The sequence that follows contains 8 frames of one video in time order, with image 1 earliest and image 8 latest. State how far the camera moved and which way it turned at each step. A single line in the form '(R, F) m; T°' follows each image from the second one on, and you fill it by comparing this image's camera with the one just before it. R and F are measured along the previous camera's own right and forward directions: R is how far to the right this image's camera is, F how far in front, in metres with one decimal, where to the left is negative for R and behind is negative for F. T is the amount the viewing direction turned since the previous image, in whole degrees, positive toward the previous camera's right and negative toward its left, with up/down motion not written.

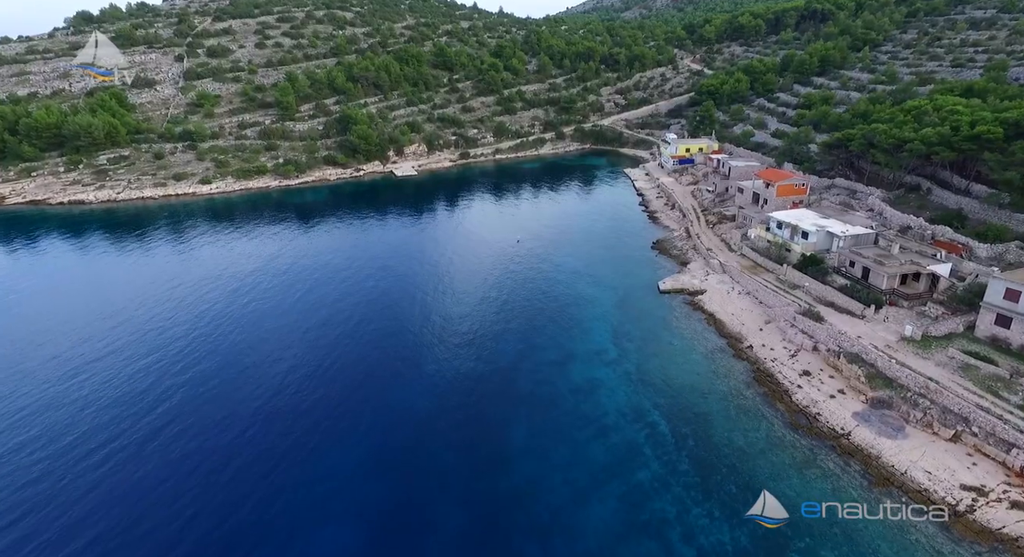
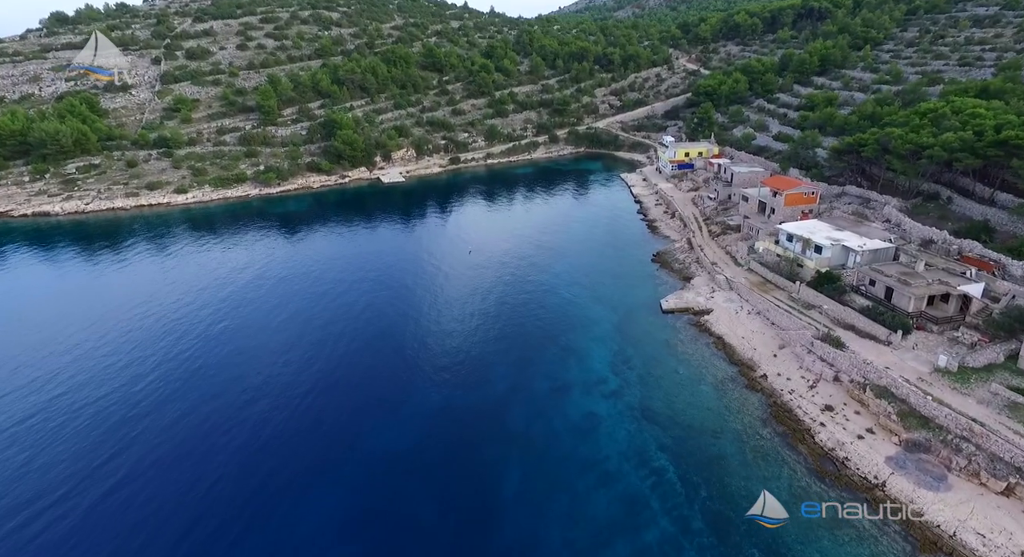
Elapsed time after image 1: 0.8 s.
(+0.3, +2.8) m; +1°
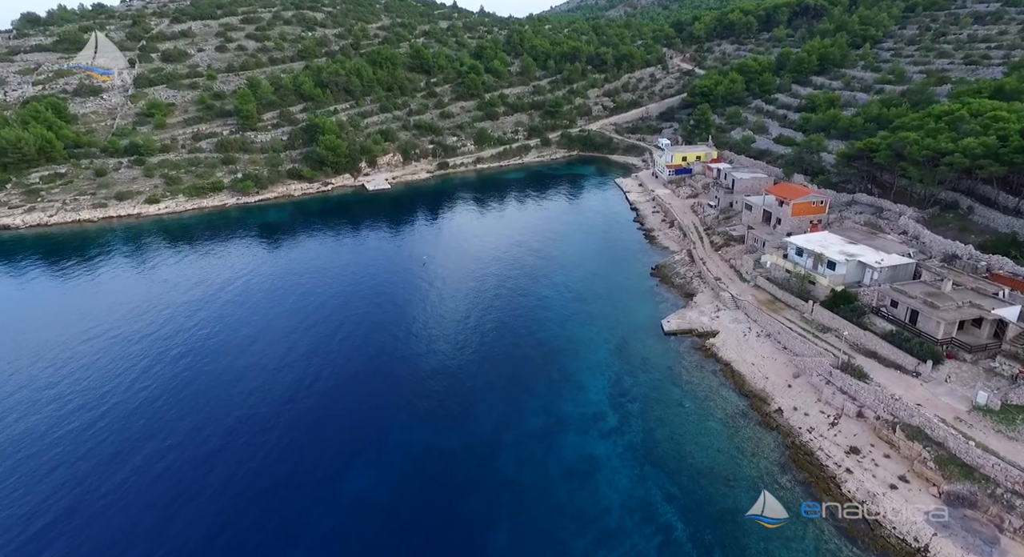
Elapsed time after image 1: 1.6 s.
(+0.4, +2.8) m; +1°
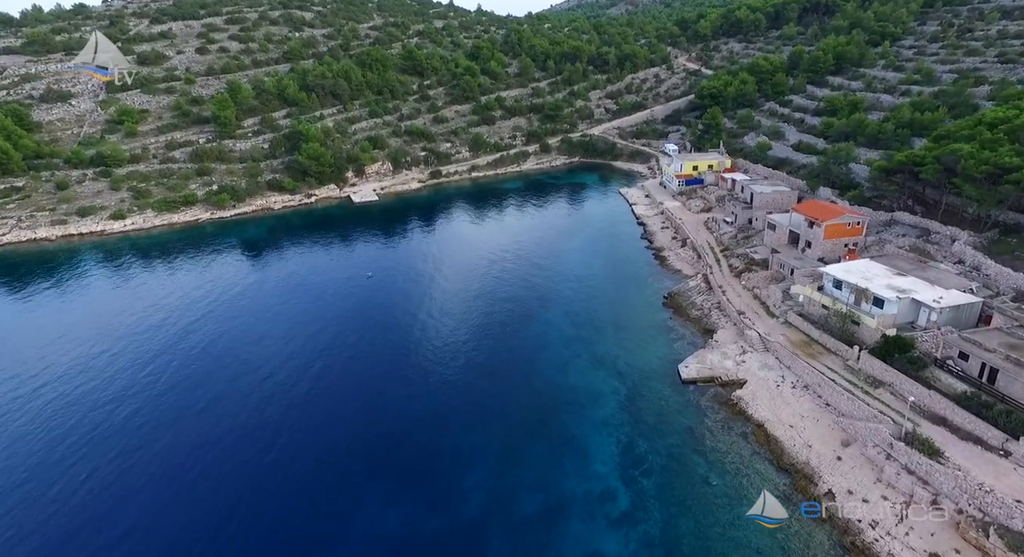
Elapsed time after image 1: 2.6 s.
(+0.5, +4.6) m; 0°
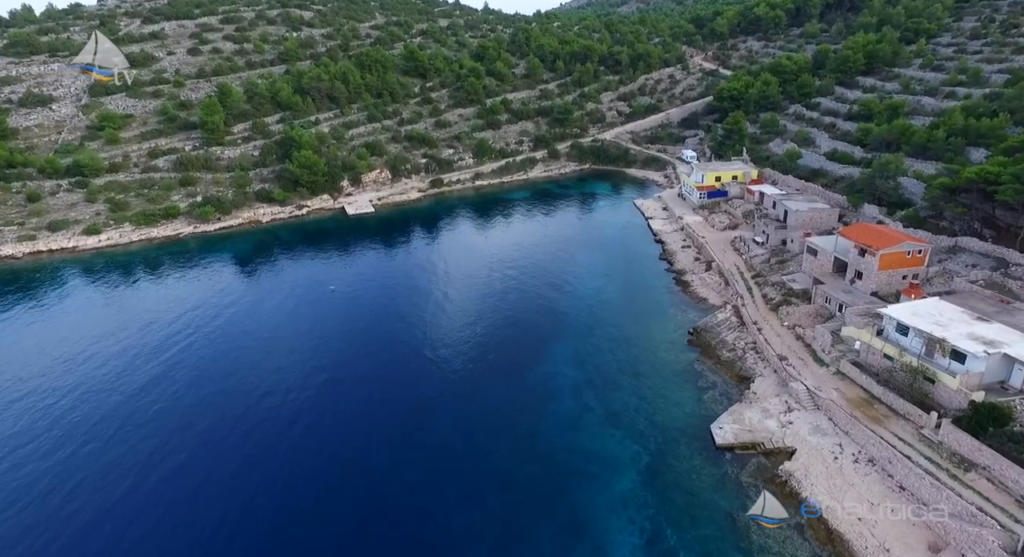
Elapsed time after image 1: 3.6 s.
(+0.3, +4.4) m; -1°
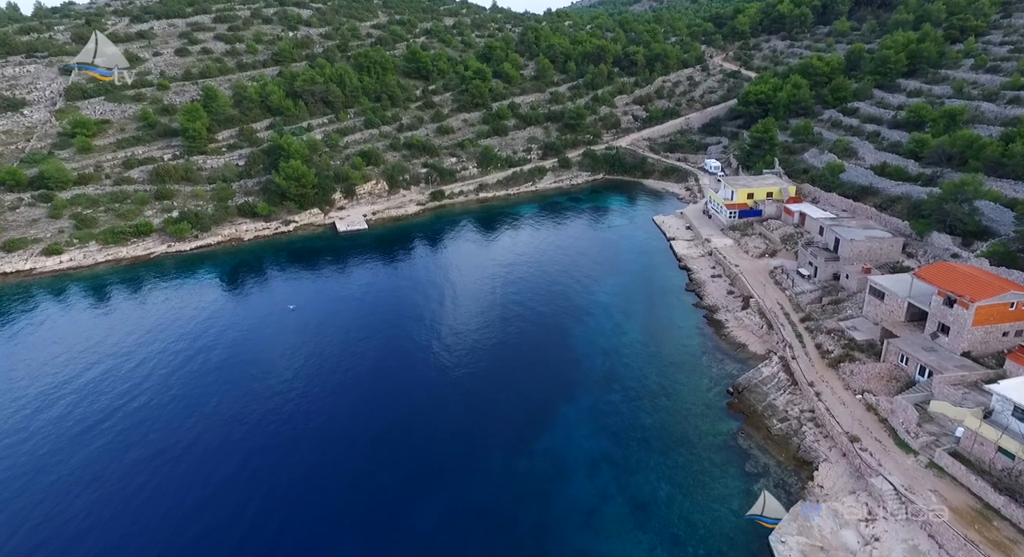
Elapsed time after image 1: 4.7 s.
(+0.3, +5.3) m; -1°
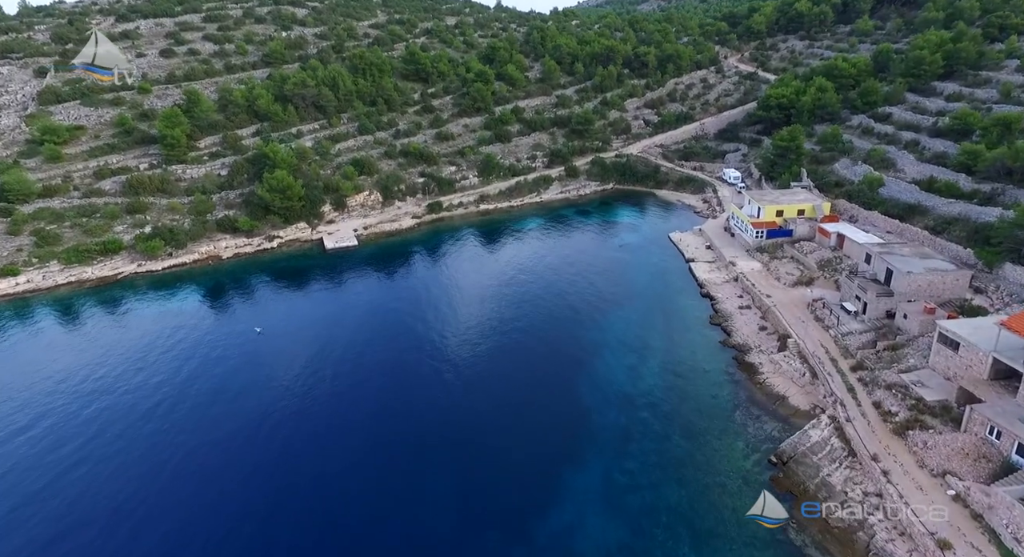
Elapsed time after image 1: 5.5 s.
(+0.2, +4.3) m; -1°
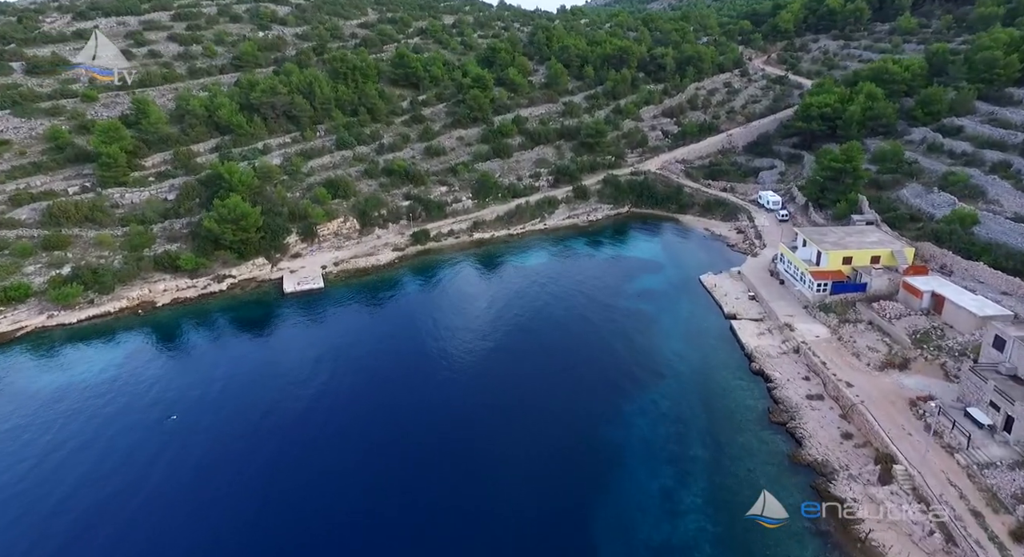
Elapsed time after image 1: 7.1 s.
(+0.7, +8.4) m; -1°
